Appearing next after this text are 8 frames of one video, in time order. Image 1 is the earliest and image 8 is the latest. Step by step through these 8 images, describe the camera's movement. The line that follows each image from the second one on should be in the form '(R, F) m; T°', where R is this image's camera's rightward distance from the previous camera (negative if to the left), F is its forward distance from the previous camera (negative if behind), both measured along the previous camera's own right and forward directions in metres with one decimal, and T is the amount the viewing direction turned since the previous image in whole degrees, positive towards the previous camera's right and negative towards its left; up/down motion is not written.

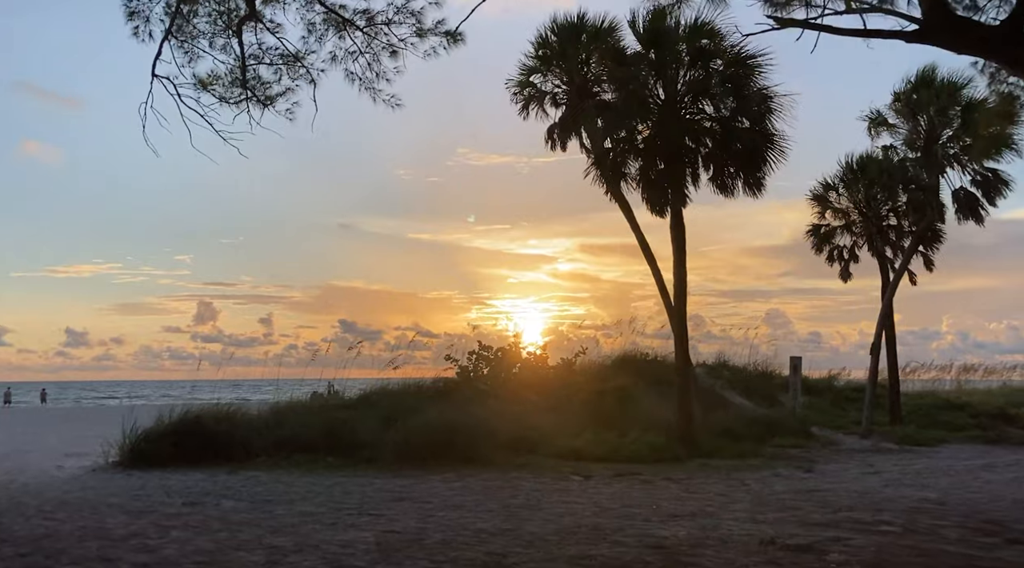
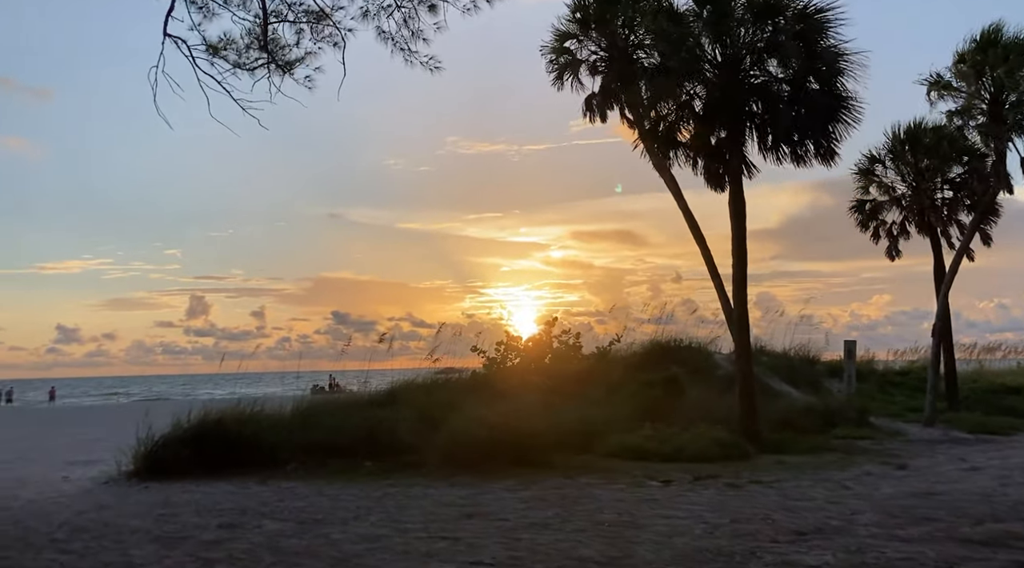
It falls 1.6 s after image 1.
(-0.9, +1.2) m; +1°
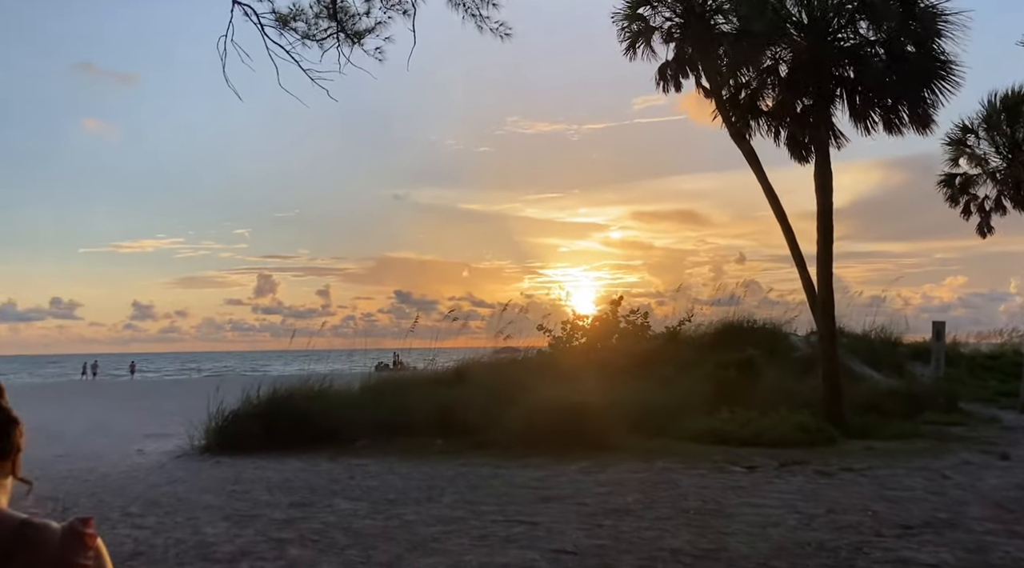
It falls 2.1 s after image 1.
(-0.2, +0.4) m; -4°
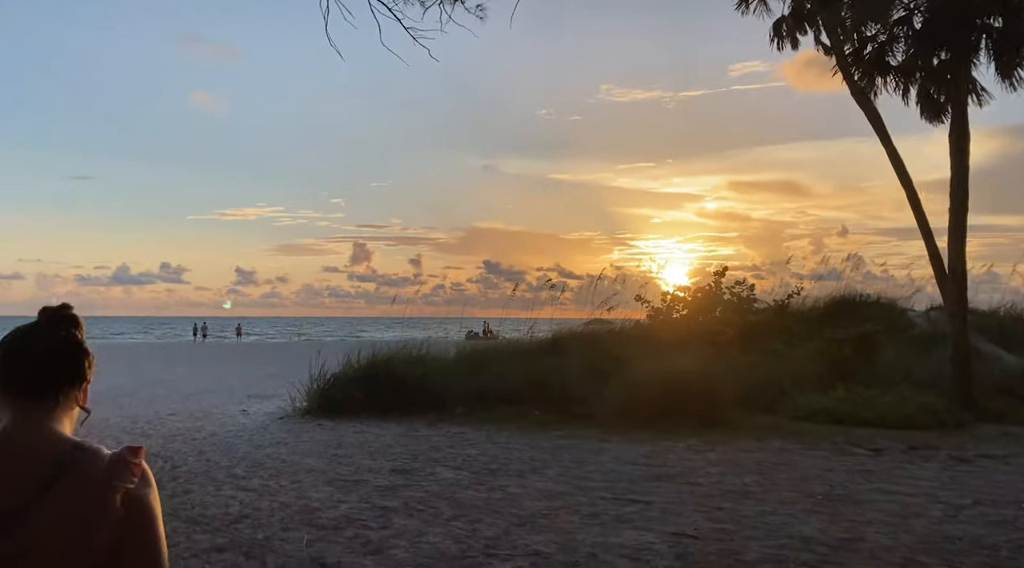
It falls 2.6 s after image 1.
(-0.2, +0.4) m; -6°
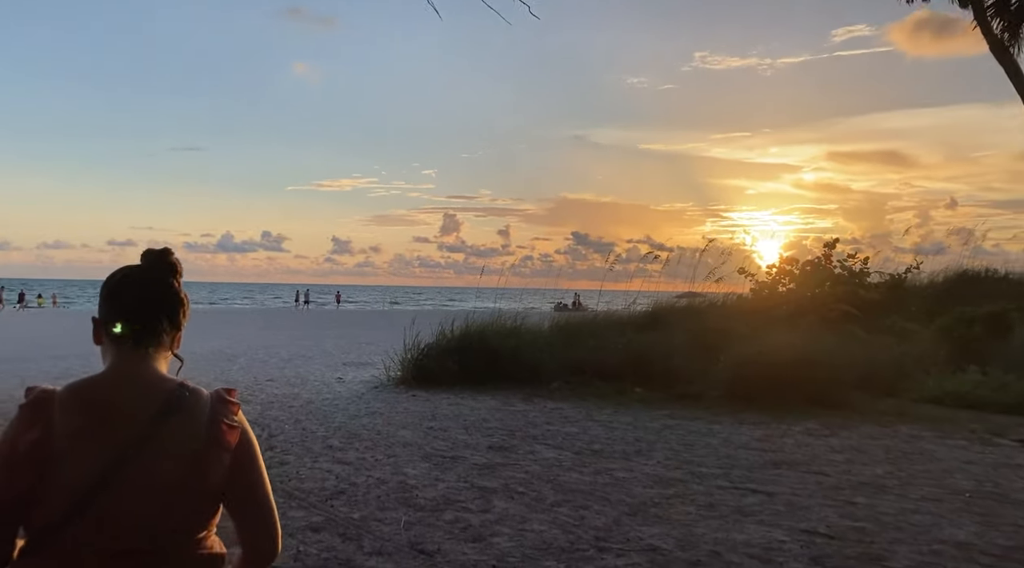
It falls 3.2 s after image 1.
(-0.2, +0.4) m; -6°
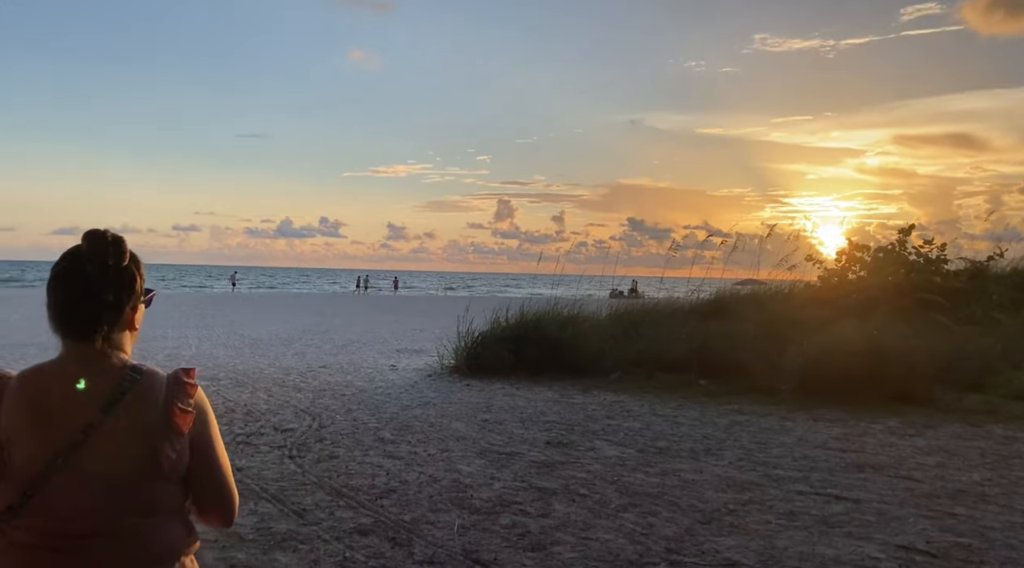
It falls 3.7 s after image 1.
(-0.1, +0.4) m; -4°
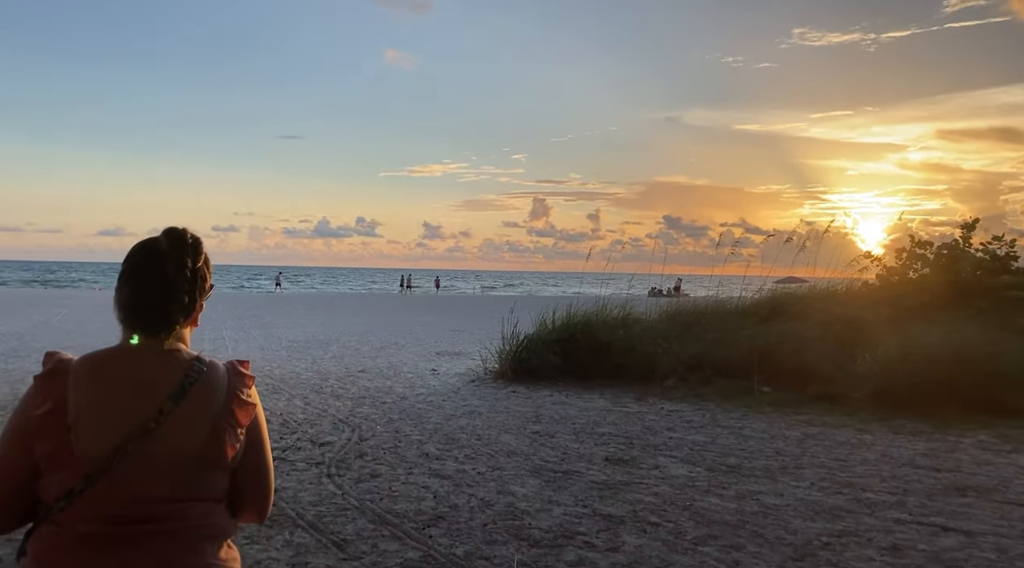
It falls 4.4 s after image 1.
(-0.1, +0.5) m; -3°
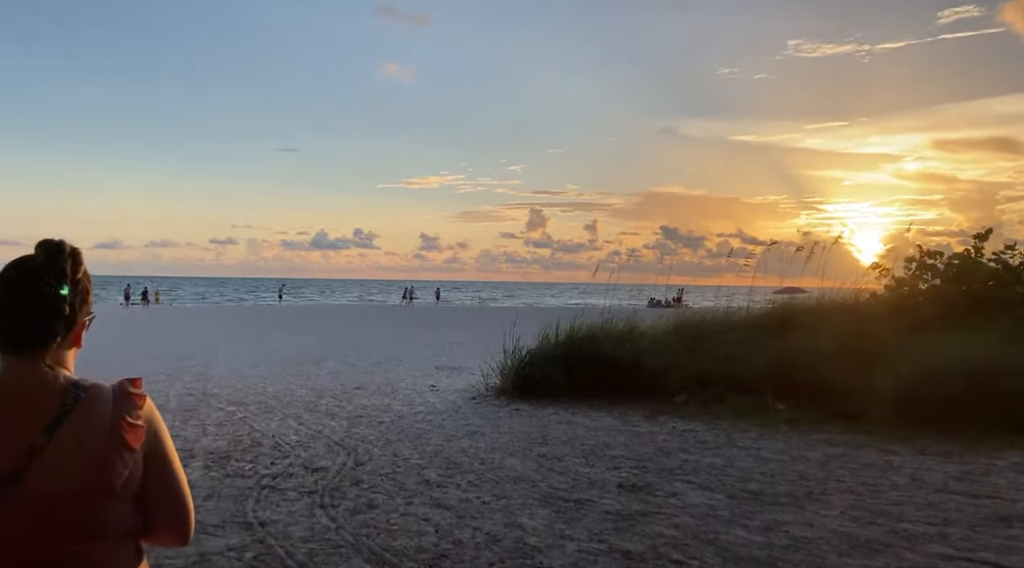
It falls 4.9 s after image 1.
(-0.1, +0.4) m; 0°
